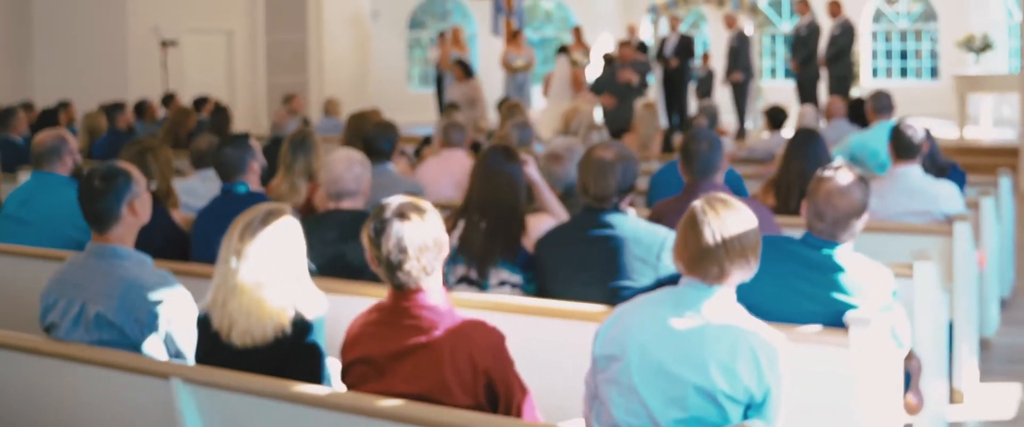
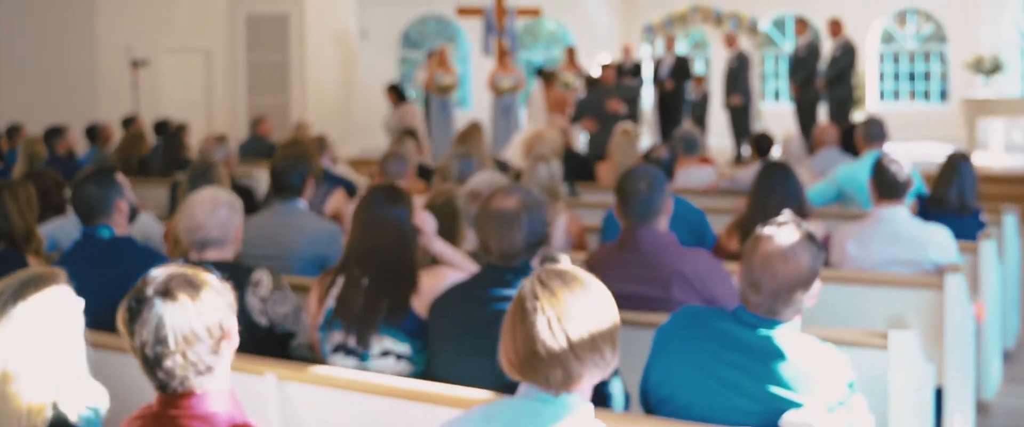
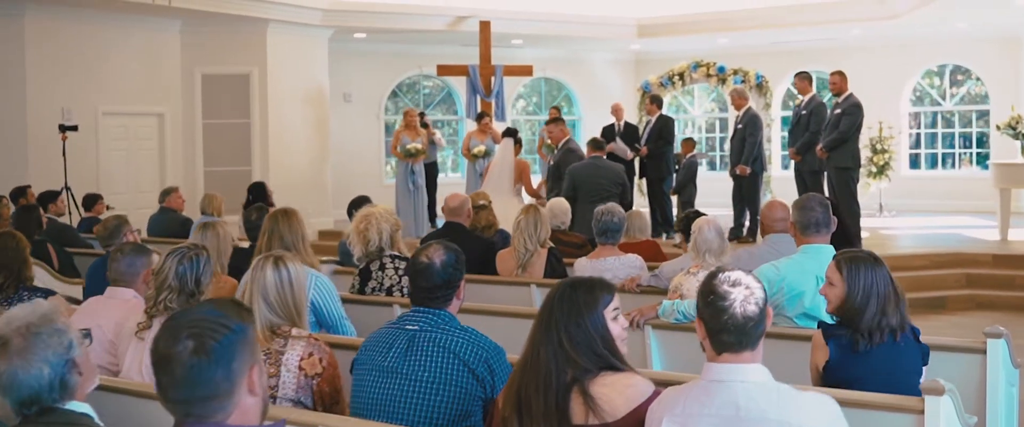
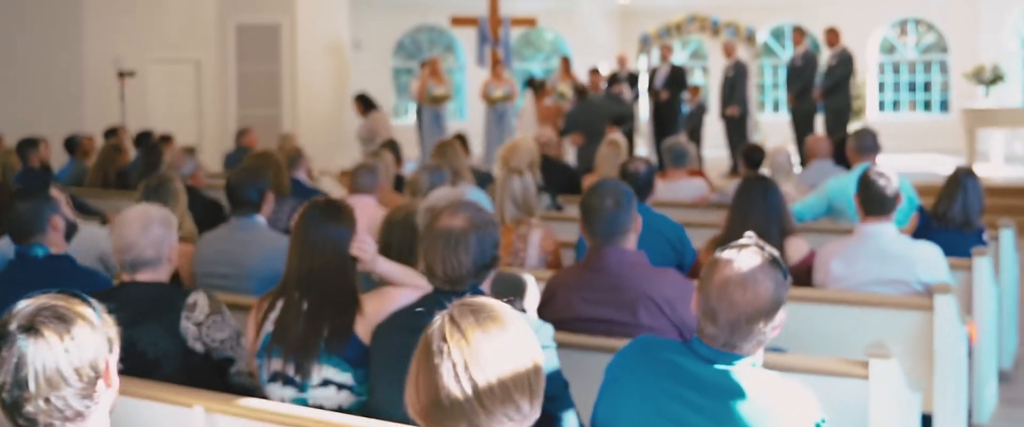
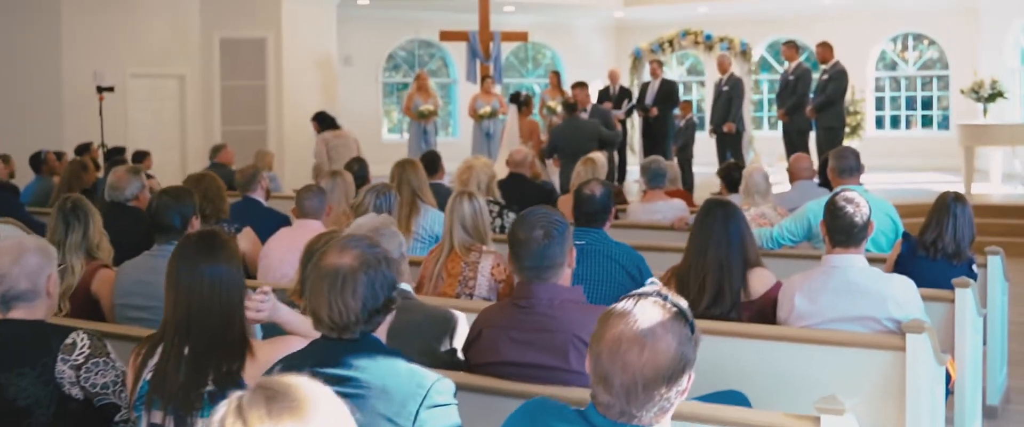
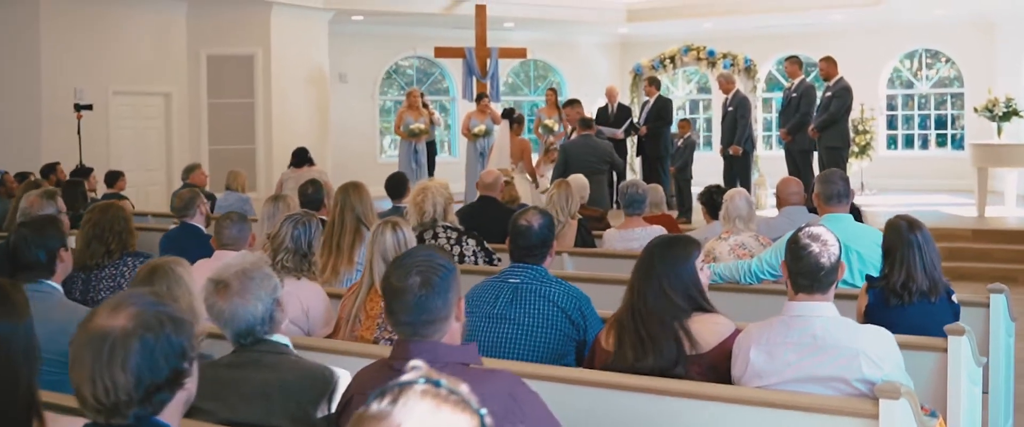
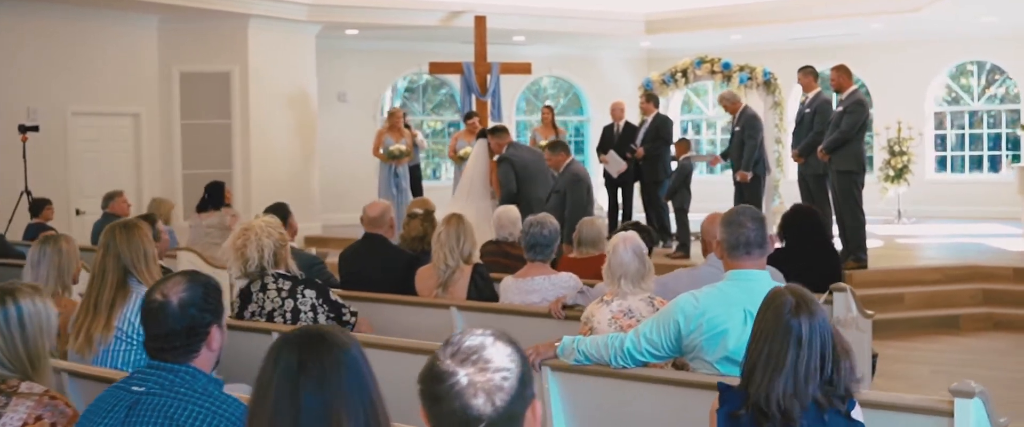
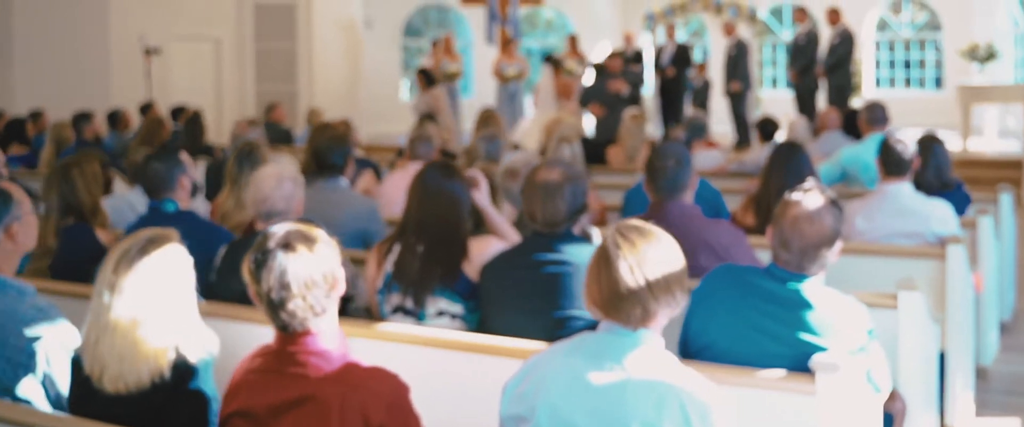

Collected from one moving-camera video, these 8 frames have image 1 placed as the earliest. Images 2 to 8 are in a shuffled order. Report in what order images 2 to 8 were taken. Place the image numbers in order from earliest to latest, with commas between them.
8, 2, 4, 5, 6, 3, 7
